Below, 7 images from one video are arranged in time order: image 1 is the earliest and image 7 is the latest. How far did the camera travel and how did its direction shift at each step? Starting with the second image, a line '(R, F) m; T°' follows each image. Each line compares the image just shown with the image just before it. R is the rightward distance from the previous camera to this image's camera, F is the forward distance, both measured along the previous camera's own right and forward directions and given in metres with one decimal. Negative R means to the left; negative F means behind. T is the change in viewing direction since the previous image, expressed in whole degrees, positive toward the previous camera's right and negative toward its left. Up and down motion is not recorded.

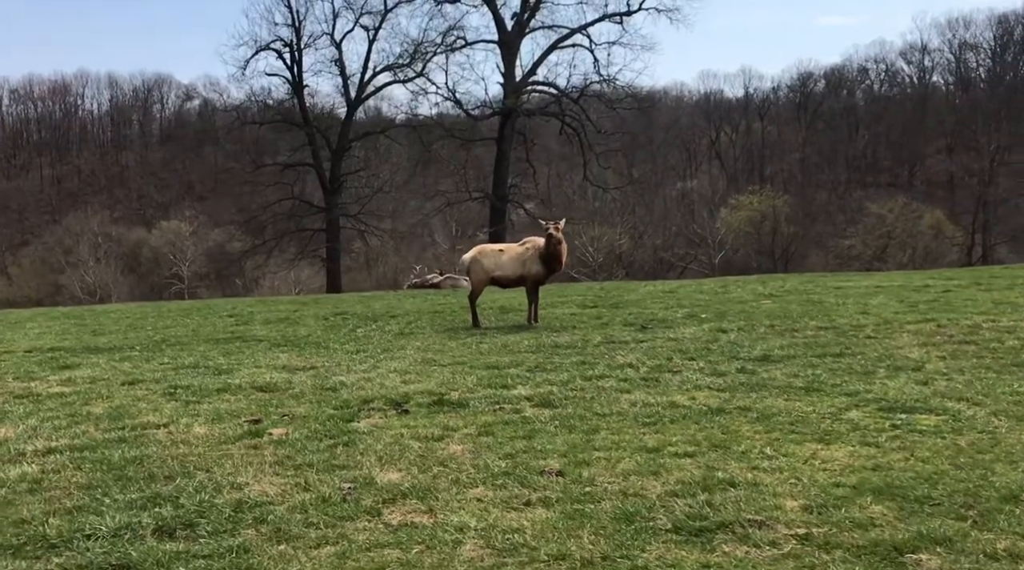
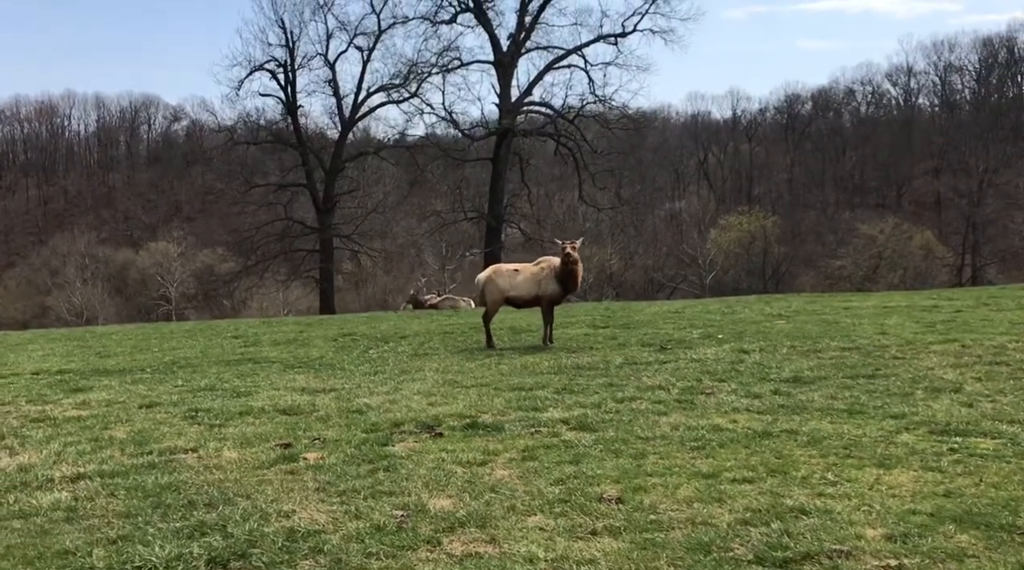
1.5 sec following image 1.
(-0.4, +0.3) m; +1°
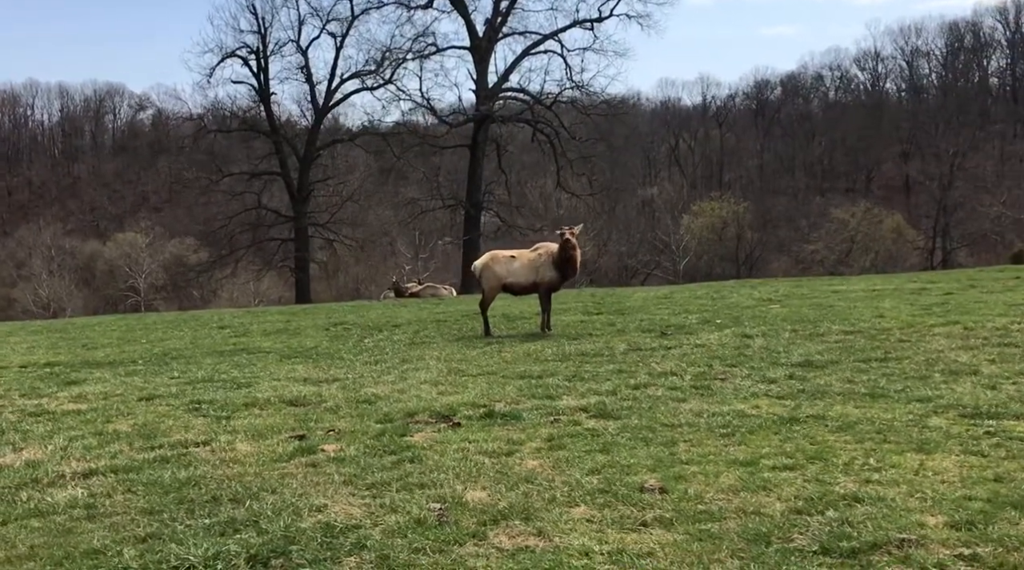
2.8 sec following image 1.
(-0.4, +0.2) m; +1°
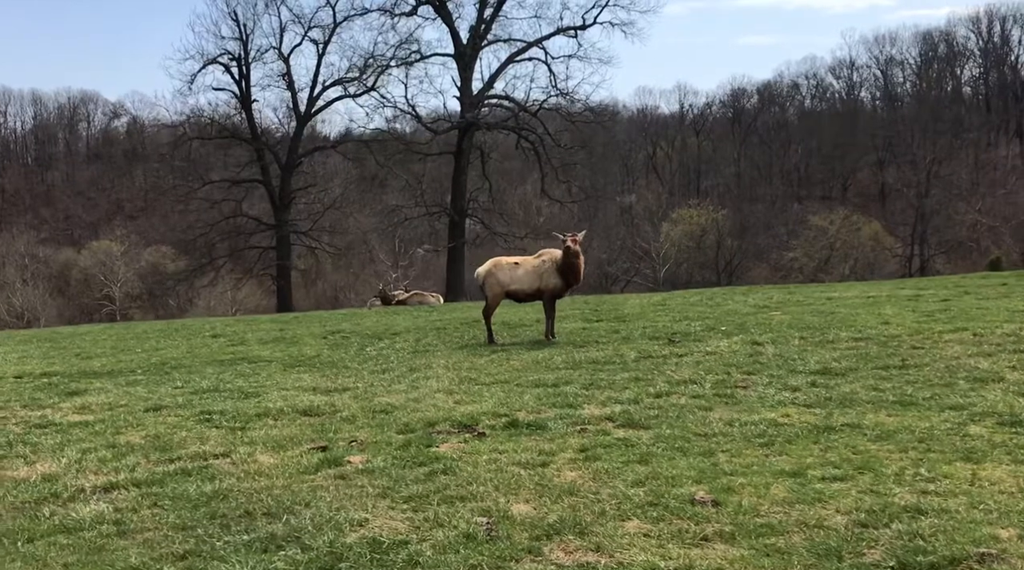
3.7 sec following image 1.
(-0.4, +0.2) m; +1°
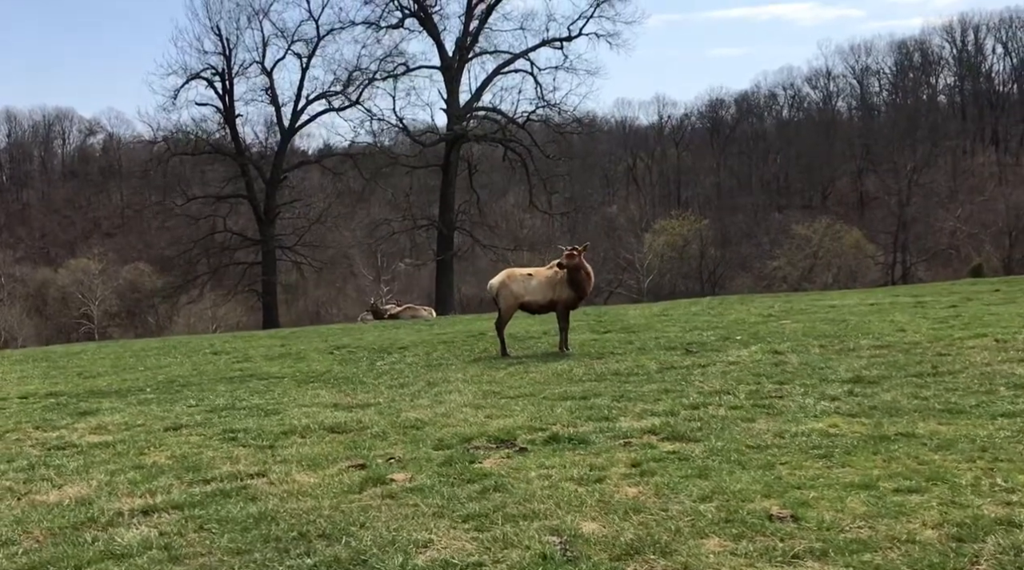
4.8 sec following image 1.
(-0.5, +0.3) m; +1°
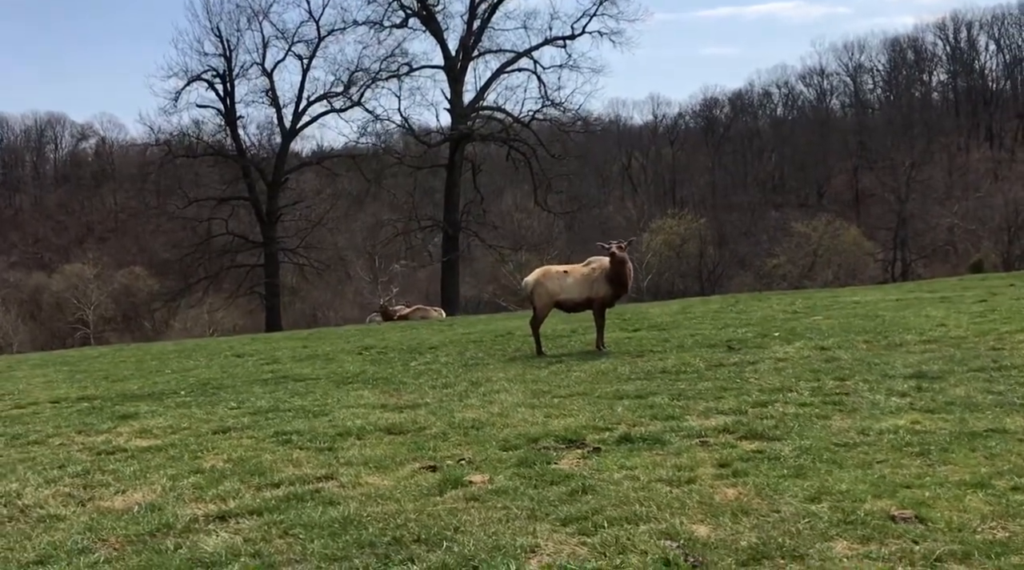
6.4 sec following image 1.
(-0.6, +0.3) m; 0°
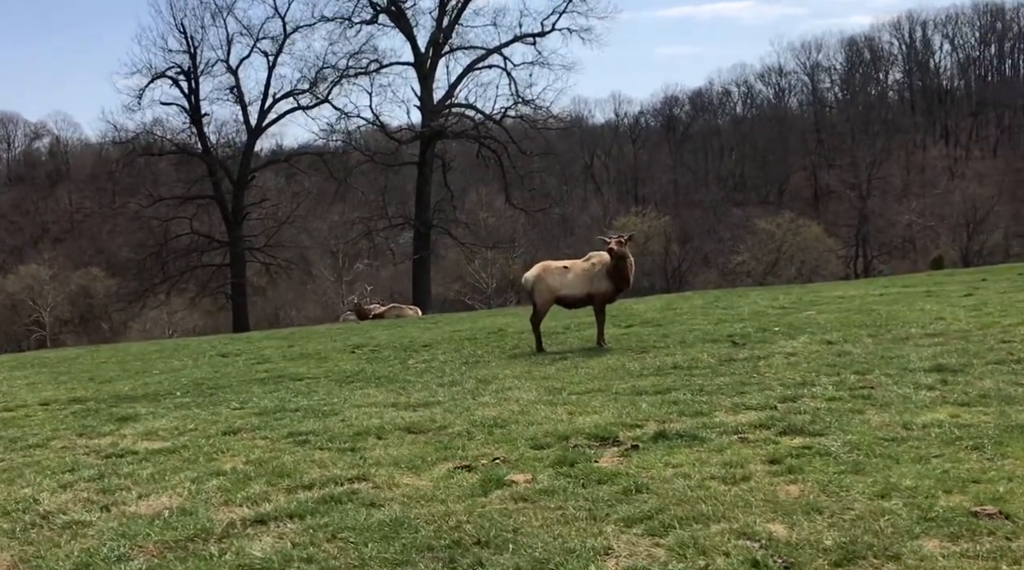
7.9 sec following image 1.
(-0.6, +0.3) m; +2°
